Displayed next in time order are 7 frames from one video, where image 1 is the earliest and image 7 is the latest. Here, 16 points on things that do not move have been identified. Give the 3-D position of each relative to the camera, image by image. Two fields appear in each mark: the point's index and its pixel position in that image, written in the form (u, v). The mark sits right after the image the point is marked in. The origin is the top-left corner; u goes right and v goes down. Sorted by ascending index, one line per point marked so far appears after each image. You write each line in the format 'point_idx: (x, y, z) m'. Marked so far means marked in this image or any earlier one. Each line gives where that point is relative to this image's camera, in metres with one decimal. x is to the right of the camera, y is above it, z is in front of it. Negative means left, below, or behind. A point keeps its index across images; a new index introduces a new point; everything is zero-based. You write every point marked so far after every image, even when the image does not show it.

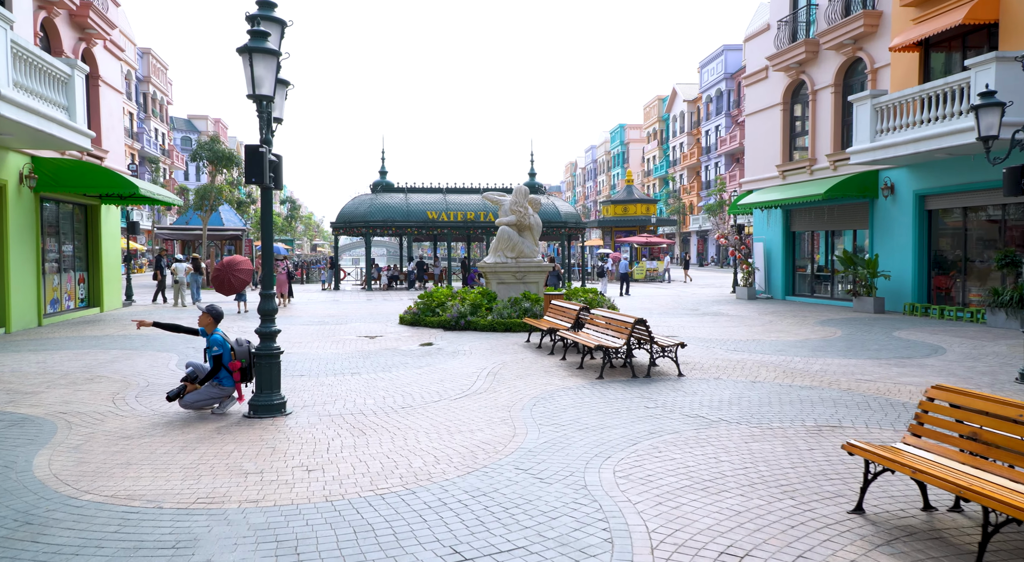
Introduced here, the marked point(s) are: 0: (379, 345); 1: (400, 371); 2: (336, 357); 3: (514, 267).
0: (-2.5, -1.2, +12.6) m
1: (-1.6, -1.3, +9.7) m
2: (-2.9, -1.3, +11.0) m
3: (0.0, +0.3, +16.5) m
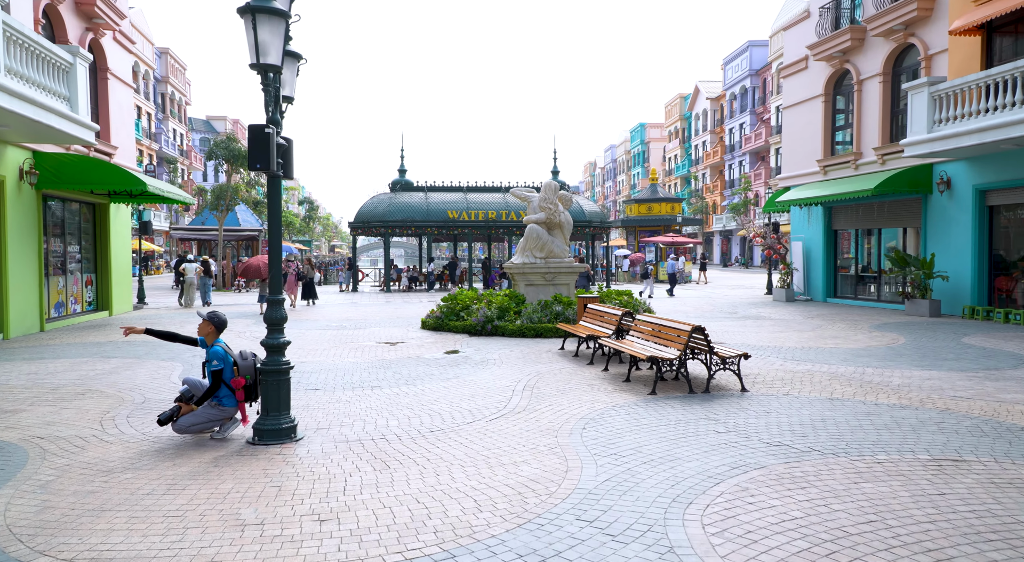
0: (-1.9, -1.3, +11.6) m
1: (-1.1, -1.3, +8.6) m
2: (-2.3, -1.3, +10.1) m
3: (+0.7, +0.3, +15.4) m
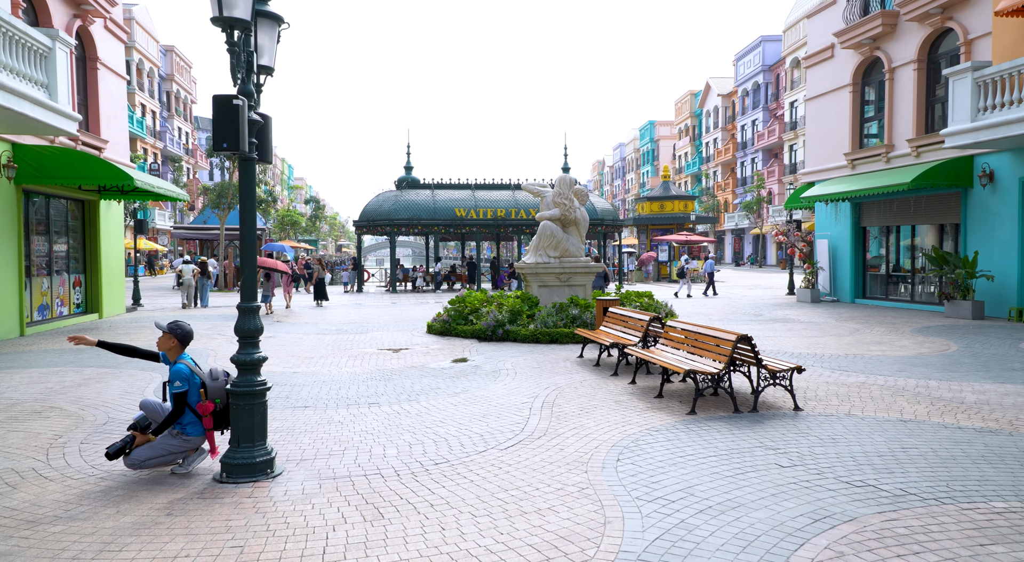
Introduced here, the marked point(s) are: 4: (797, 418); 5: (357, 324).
0: (-1.7, -1.3, +10.6) m
1: (-0.9, -1.3, +7.6) m
2: (-2.1, -1.3, +9.1) m
3: (+1.0, +0.3, +14.4) m
4: (+2.7, -1.3, +6.5) m
5: (-3.9, -1.1, +16.8) m
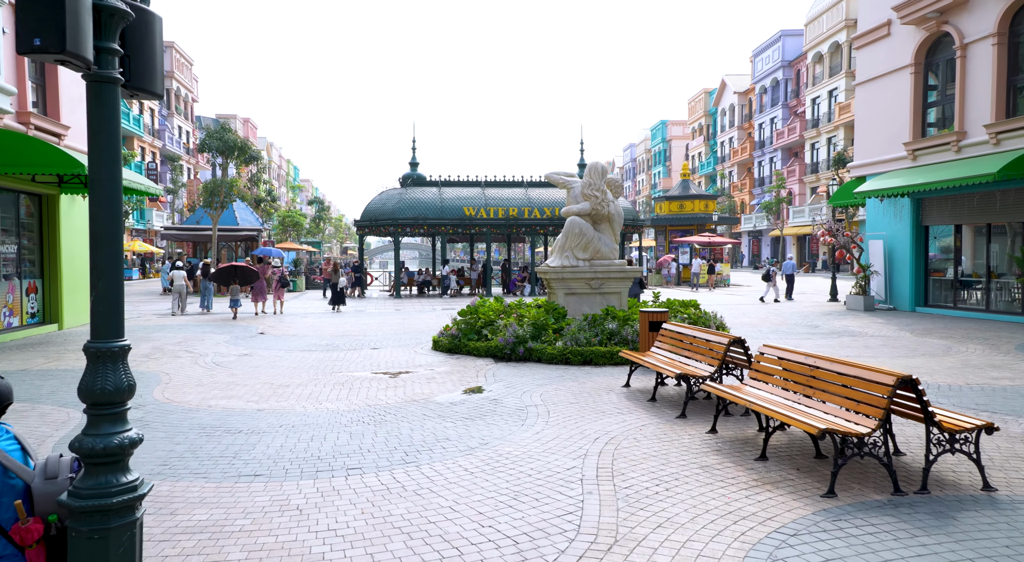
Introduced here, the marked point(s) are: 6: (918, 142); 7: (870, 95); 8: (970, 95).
0: (-1.3, -1.4, +8.3) m
1: (-0.6, -1.4, +5.4) m
2: (-1.8, -1.4, +6.8) m
3: (+1.3, +0.1, +12.1) m
4: (+3.0, -1.4, +4.2) m
5: (-3.4, -1.2, +14.6) m
6: (+10.7, +3.7, +17.8) m
7: (+10.5, +5.5, +19.9) m
8: (+11.1, +4.5, +16.4) m
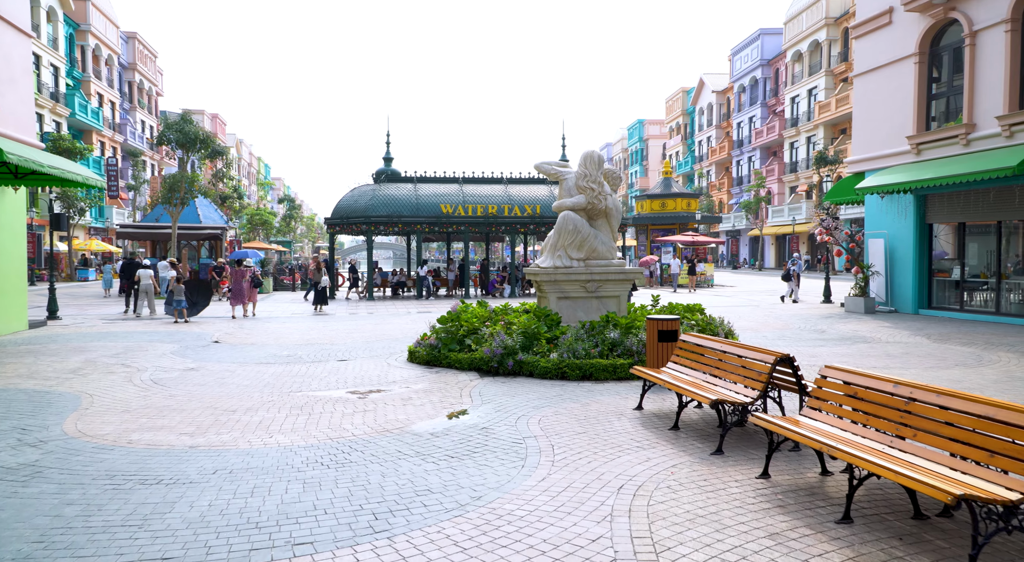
0: (-1.4, -1.4, +6.9) m
1: (-0.6, -1.5, +4.0) m
2: (-1.8, -1.5, +5.4) m
3: (+1.1, +0.1, +10.8) m
4: (+3.1, -1.5, +3.0) m
5: (-3.7, -1.2, +13.1) m
6: (+10.2, +3.6, +16.9) m
7: (+10.0, +5.4, +18.9) m
8: (+10.7, +4.5, +15.5) m
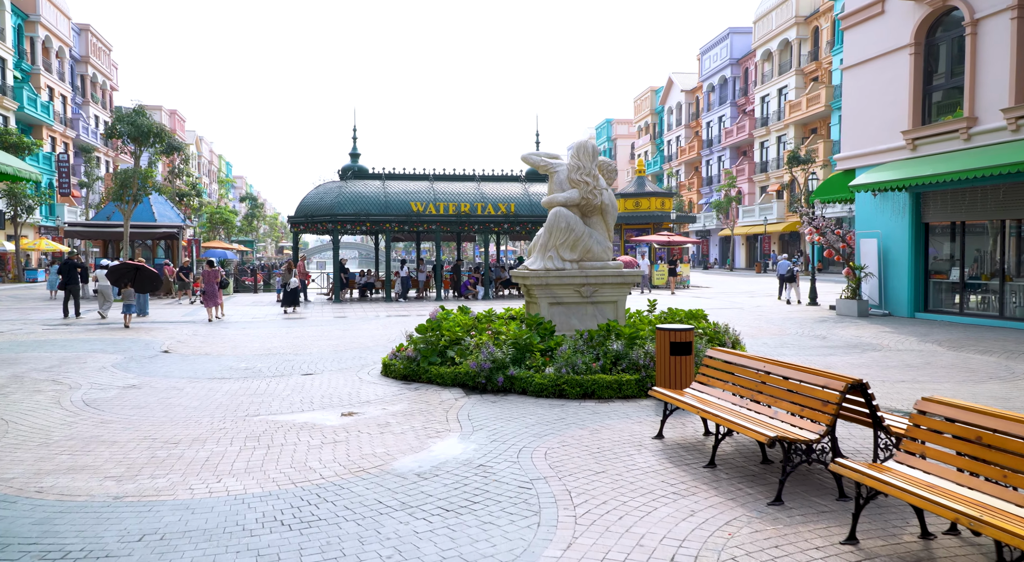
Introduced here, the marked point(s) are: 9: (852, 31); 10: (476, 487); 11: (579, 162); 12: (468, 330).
0: (-1.4, -1.5, +5.8) m
1: (-0.4, -1.6, +2.9) m
2: (-1.8, -1.5, +4.2) m
3: (+0.9, 0.0, +9.7) m
4: (+3.3, -1.5, +2.0) m
5: (-4.0, -1.3, +11.8) m
6: (+9.7, +3.6, +16.2) m
7: (+9.3, +5.4, +18.3) m
8: (+10.3, +4.4, +14.9) m
9: (+9.2, +6.8, +18.4) m
10: (-0.3, -1.5, +5.0) m
11: (+1.0, +1.8, +10.3) m
12: (-0.6, -0.7, +9.6) m
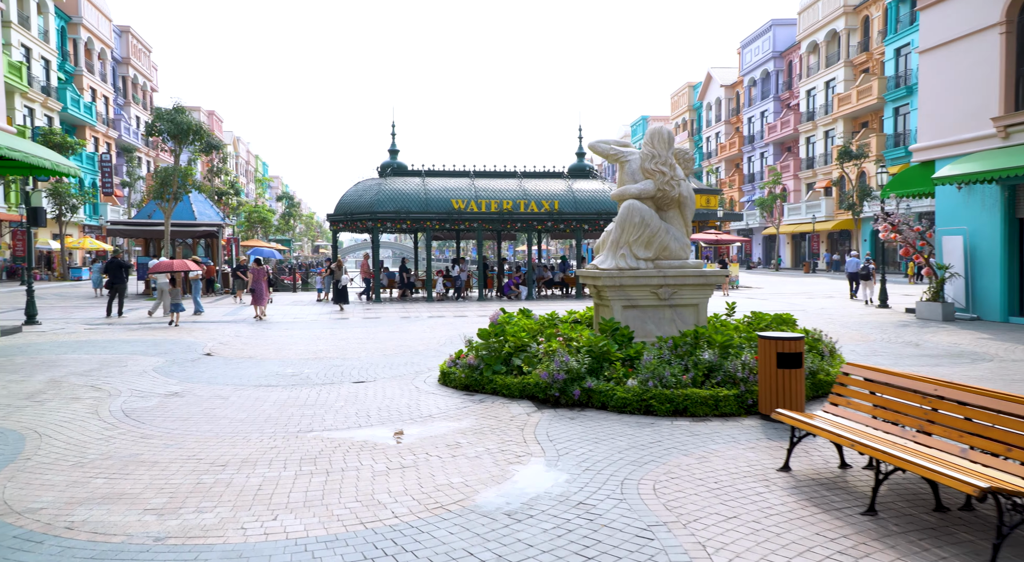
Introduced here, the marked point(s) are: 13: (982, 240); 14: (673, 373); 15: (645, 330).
0: (-0.7, -1.5, +4.9) m
1: (+0.2, -1.6, +1.9) m
2: (-1.1, -1.5, +3.3) m
3: (+1.9, 0.0, +8.7) m
4: (+3.9, -1.5, +0.9) m
5: (-3.0, -1.3, +11.0) m
6: (+10.9, +3.6, +14.8) m
7: (+10.7, +5.4, +16.9) m
8: (+11.4, +4.4, +13.5) m
9: (+10.6, +6.8, +17.0) m
10: (+0.4, -1.5, +4.1) m
11: (+1.9, +1.8, +9.3) m
12: (+0.3, -0.7, +8.7) m
13: (+11.0, +1.0, +15.9) m
14: (+1.7, -1.0, +7.2) m
15: (+1.7, -0.6, +8.9) m
